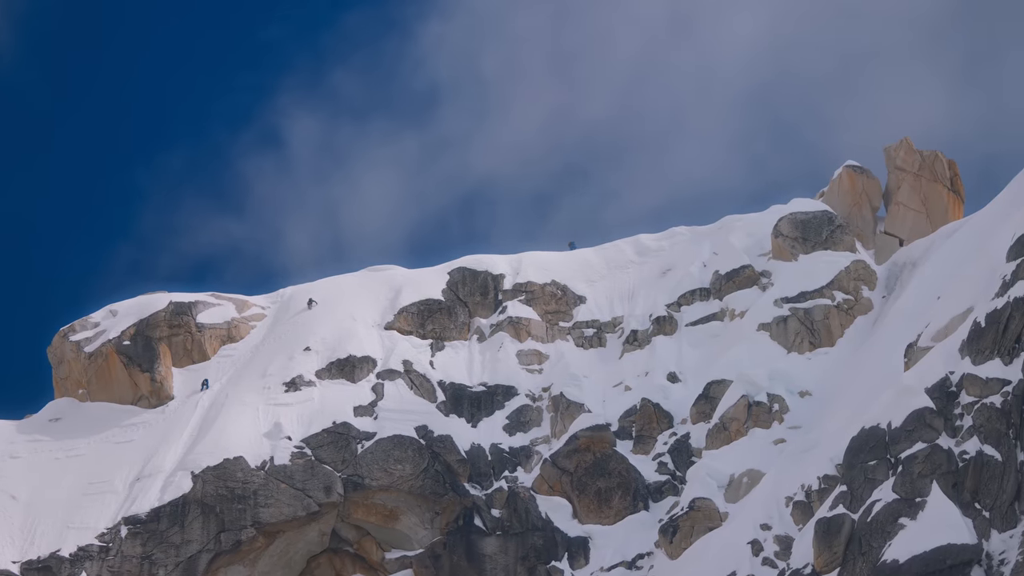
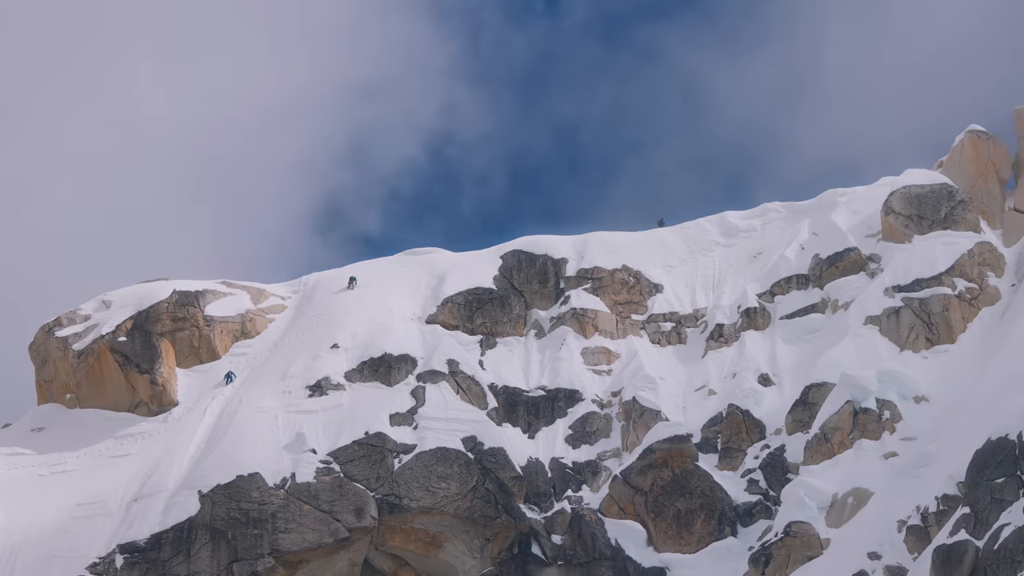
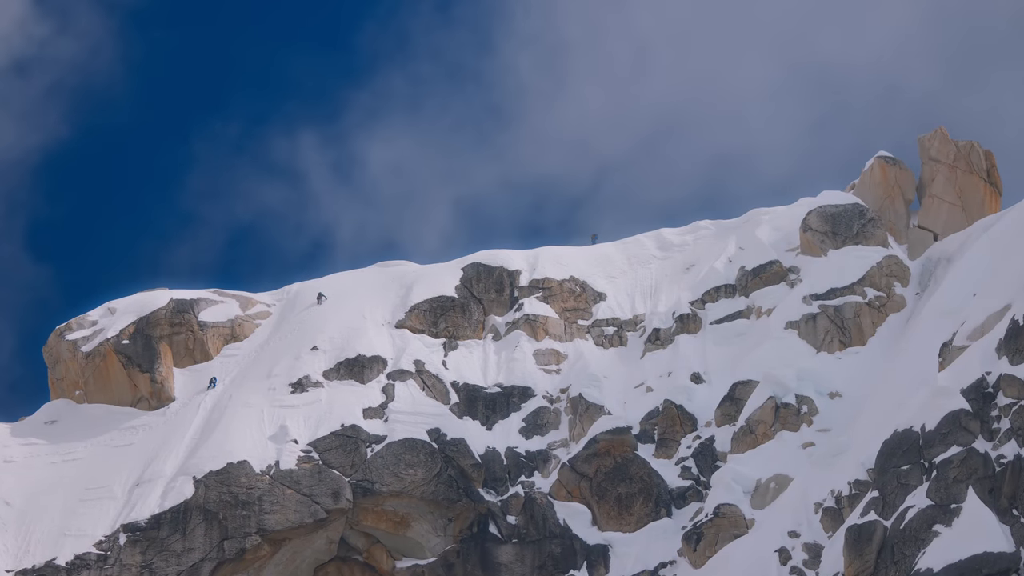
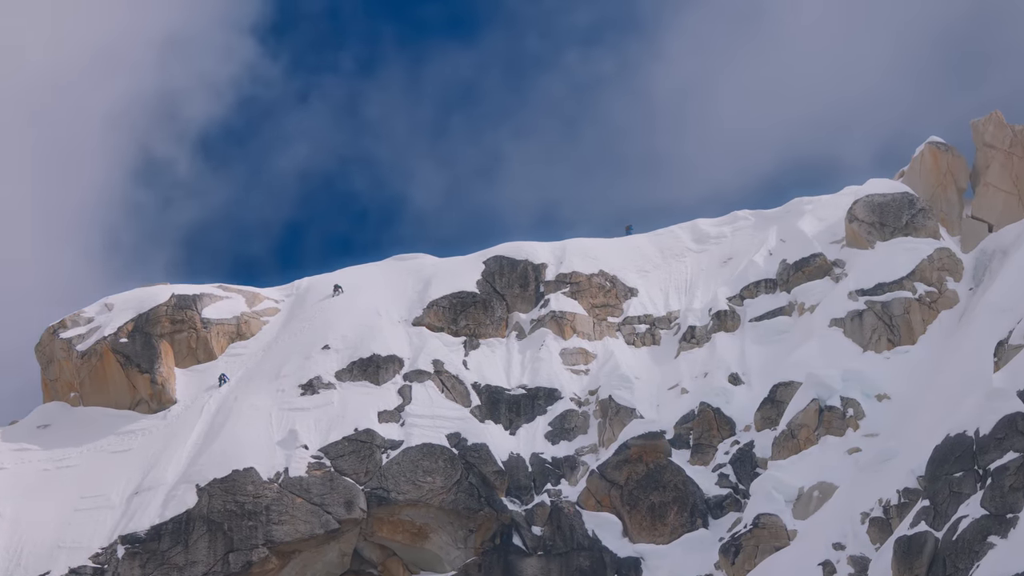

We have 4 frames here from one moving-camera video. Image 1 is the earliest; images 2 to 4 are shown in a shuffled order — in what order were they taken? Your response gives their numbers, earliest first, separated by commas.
3, 4, 2
